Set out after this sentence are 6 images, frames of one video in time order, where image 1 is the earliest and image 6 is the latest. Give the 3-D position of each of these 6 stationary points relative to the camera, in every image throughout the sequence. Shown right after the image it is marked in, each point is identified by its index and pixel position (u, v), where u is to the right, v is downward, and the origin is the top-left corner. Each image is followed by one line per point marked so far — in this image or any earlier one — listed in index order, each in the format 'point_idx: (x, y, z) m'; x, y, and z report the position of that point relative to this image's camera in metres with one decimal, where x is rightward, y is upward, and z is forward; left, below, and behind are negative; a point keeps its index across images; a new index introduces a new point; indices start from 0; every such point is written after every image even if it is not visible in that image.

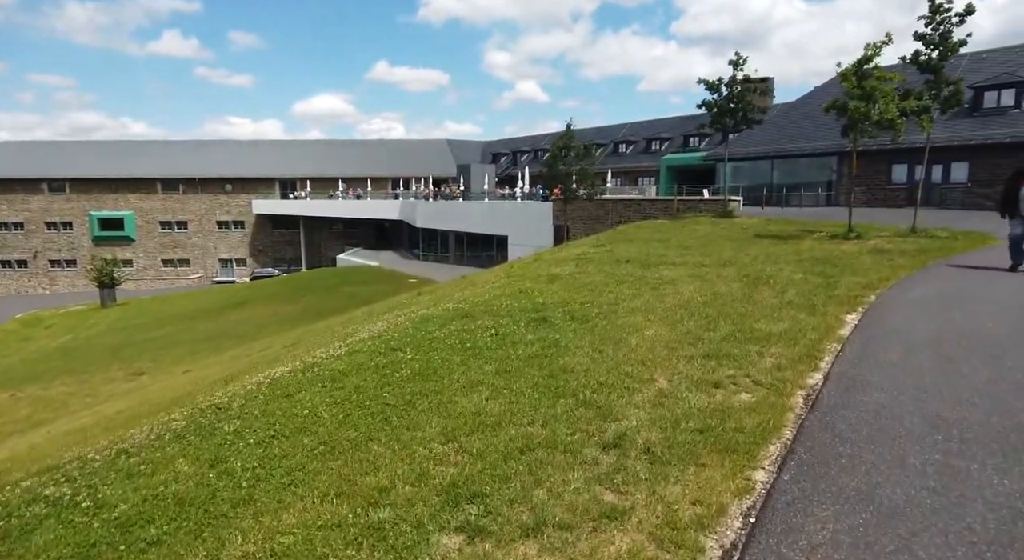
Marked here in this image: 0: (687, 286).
0: (+3.4, -0.2, +11.7) m
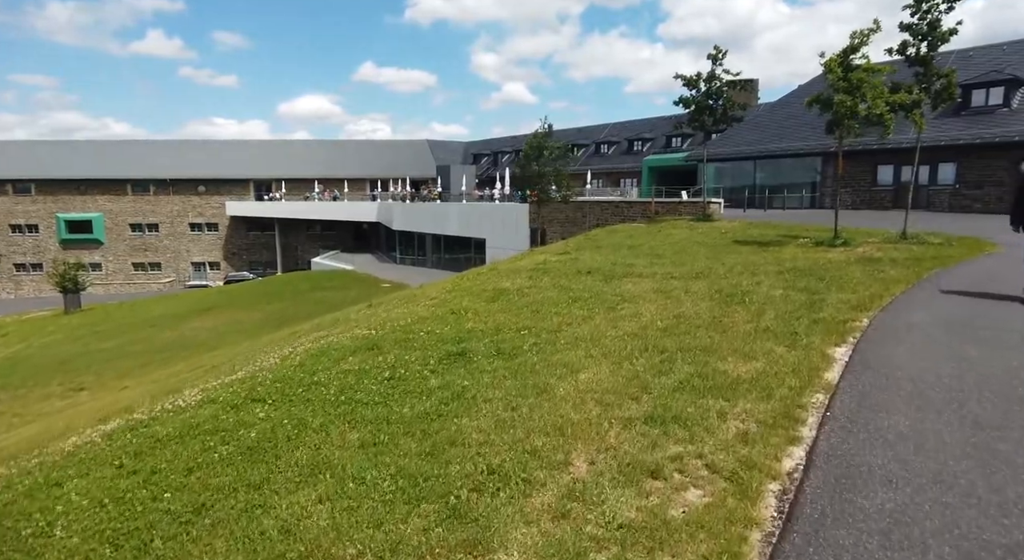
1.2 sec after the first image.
0: (+2.3, -0.5, +10.0) m
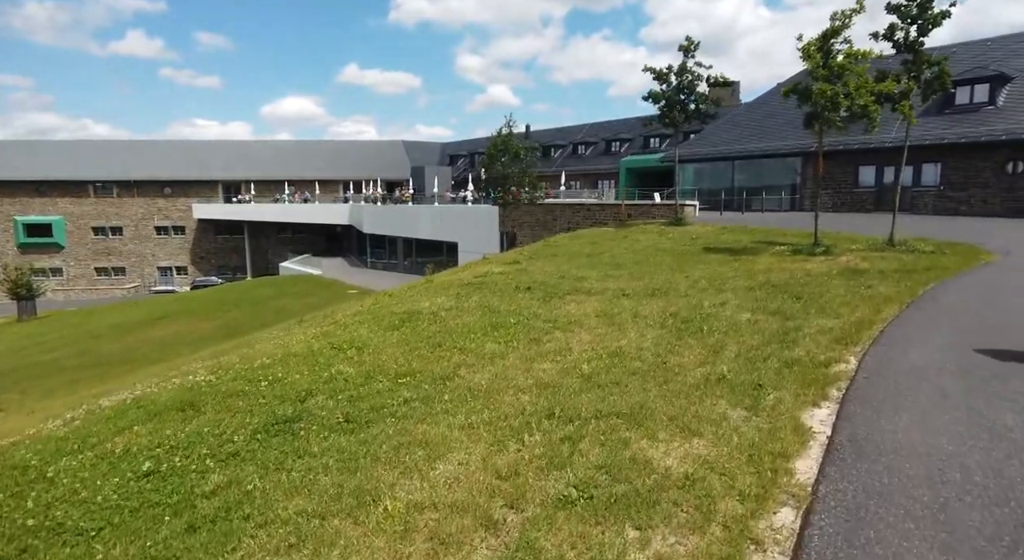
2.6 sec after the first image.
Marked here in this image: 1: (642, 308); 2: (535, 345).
0: (+0.9, -0.8, +8.0) m
1: (+2.1, -0.5, +9.6) m
2: (+0.3, -0.8, +7.7) m
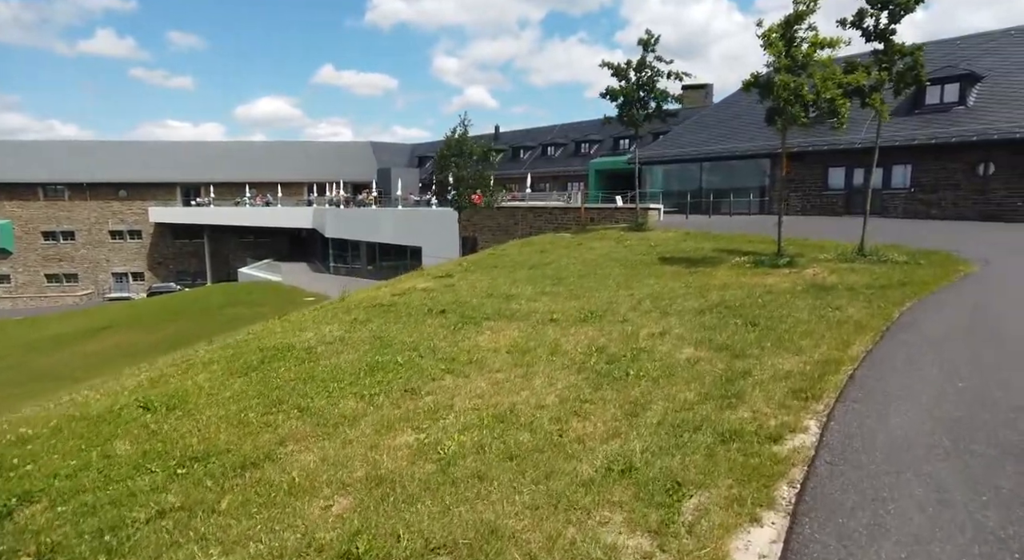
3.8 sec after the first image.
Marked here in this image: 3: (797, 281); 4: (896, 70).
0: (-0.4, -1.1, +6.2) m
1: (+0.7, -0.8, +7.8) m
2: (-1.0, -1.2, +5.9) m
3: (+5.4, 0.0, +11.1) m
4: (+9.1, +5.0, +14.0) m
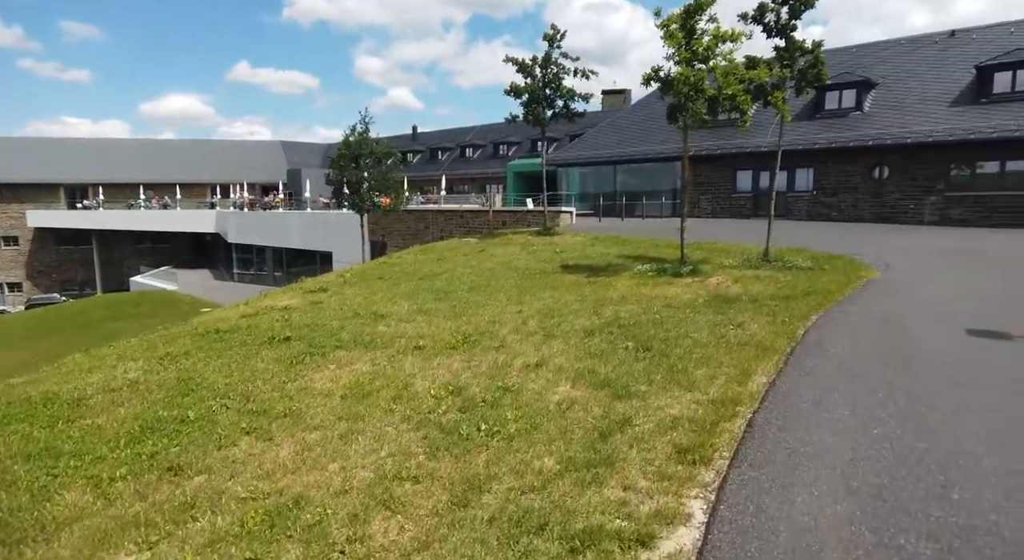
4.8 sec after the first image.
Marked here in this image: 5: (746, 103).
0: (-1.9, -1.4, +4.6) m
1: (-1.0, -1.0, +6.4) m
2: (-2.5, -1.4, +4.2) m
3: (+3.3, -0.2, +10.2) m
4: (+6.5, +4.9, +13.5) m
5: (+4.8, +3.6, +12.1) m
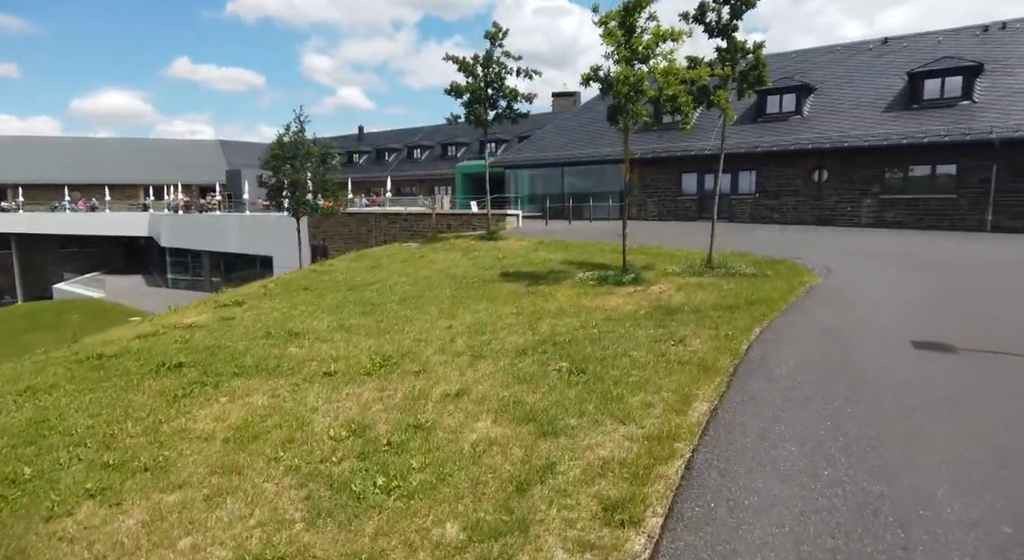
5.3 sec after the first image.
0: (-2.6, -1.6, +3.7) m
1: (-1.8, -1.2, +5.5) m
2: (-3.1, -1.7, +3.3) m
3: (+2.1, -0.4, +9.7) m
4: (+5.1, +4.7, +13.2) m
5: (+3.5, +3.5, +11.7) m
